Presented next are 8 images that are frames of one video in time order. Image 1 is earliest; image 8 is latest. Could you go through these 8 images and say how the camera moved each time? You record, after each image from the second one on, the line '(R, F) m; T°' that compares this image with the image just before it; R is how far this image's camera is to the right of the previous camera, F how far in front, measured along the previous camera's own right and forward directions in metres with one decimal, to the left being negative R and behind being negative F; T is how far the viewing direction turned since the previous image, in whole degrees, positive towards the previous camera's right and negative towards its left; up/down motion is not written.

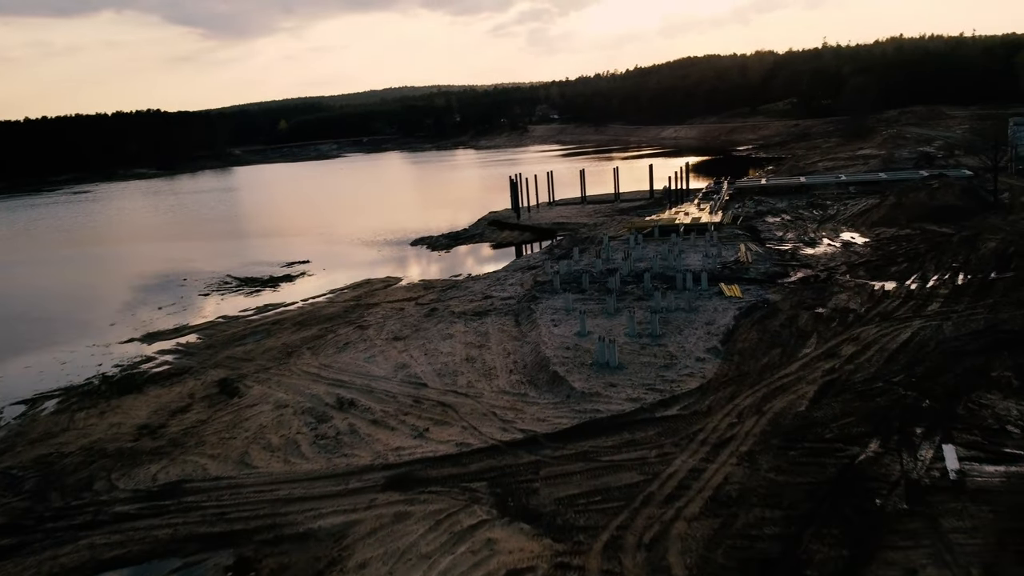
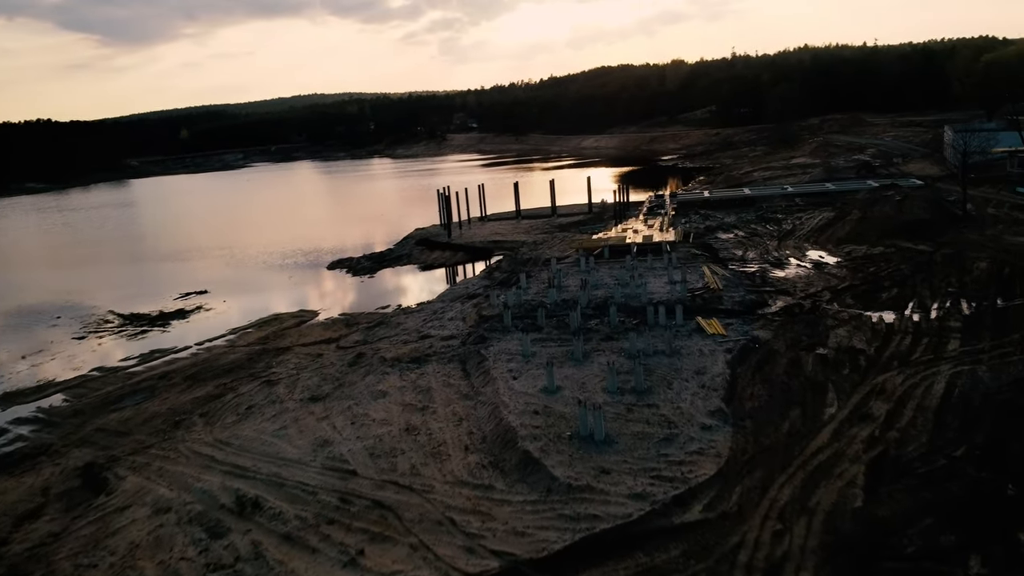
(-0.4, +2.8) m; +5°
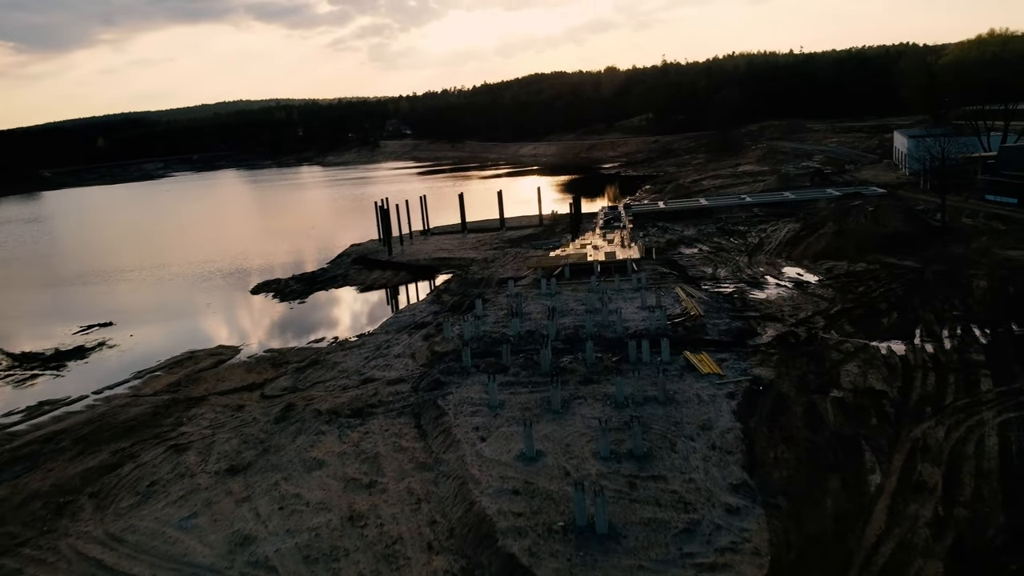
(-0.3, +2.2) m; +4°
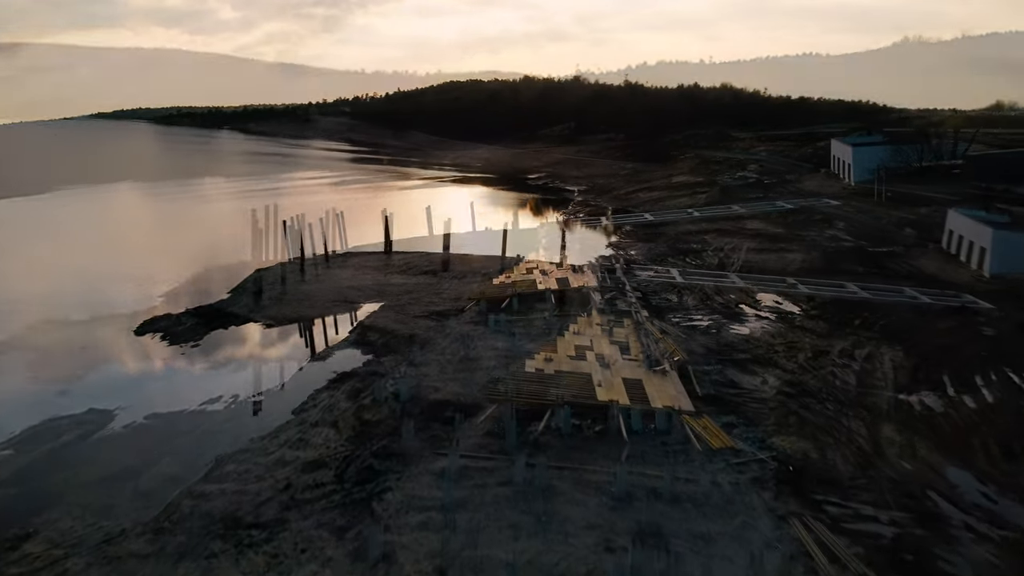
(-0.4, +2.7) m; +5°
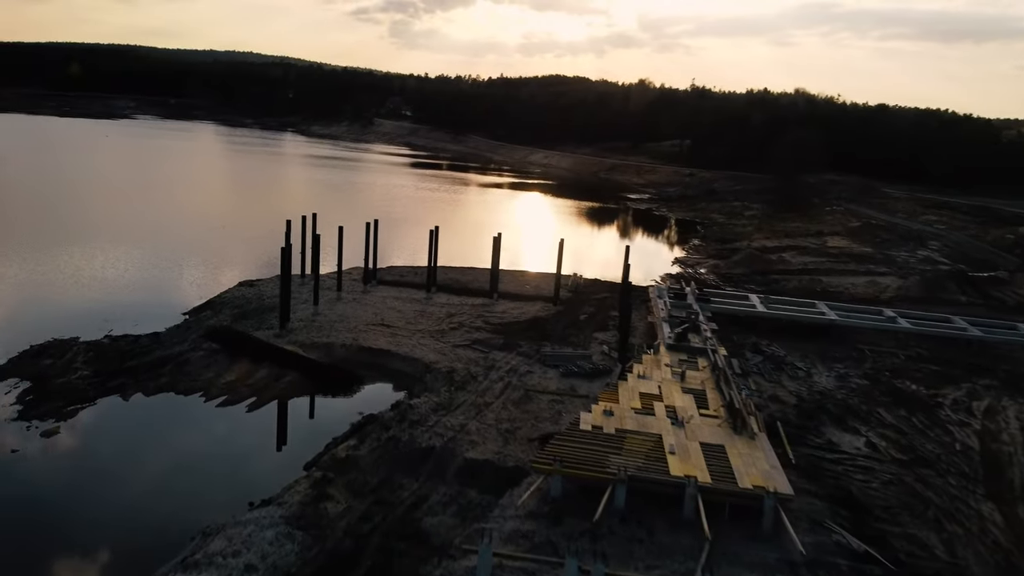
(+0.4, +2.0) m; -6°
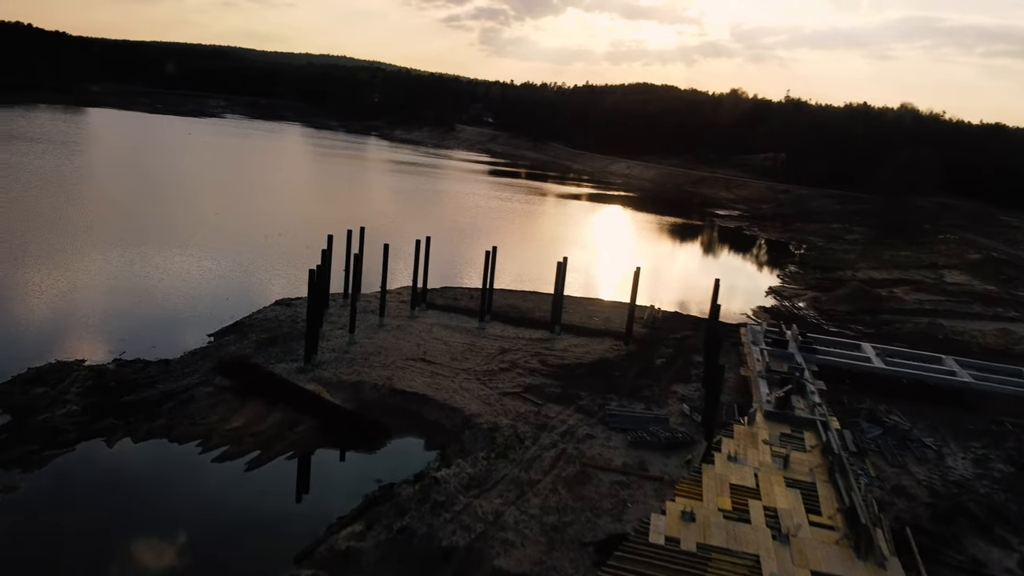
(+0.2, +2.7) m; -5°
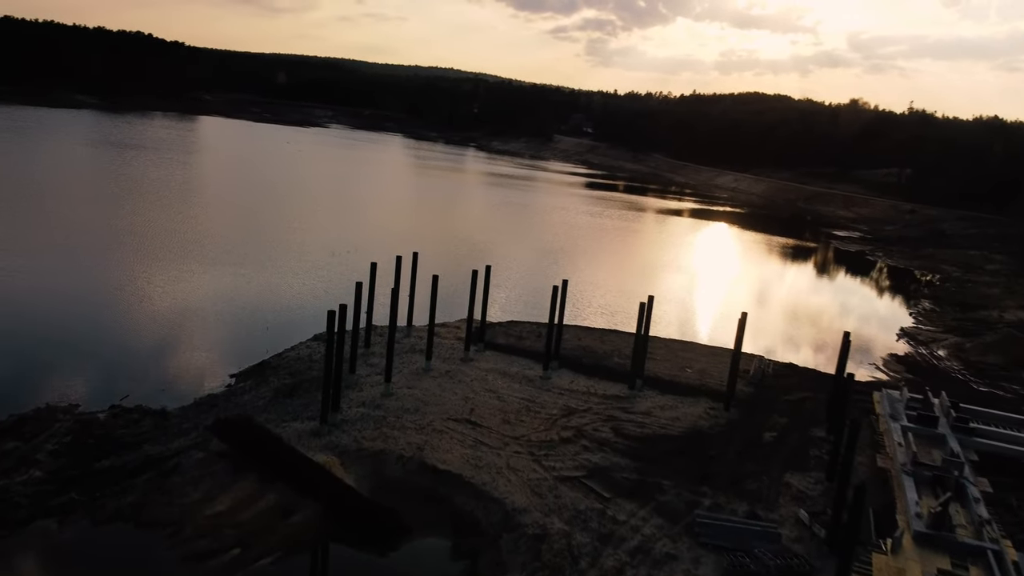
(+0.4, +3.1) m; -6°
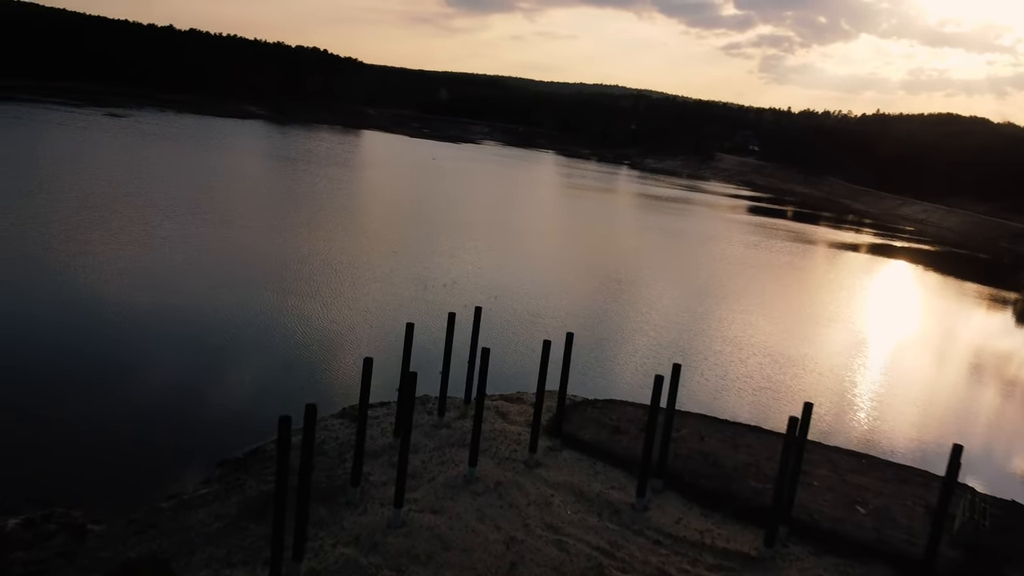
(+0.8, +4.5) m; -10°
